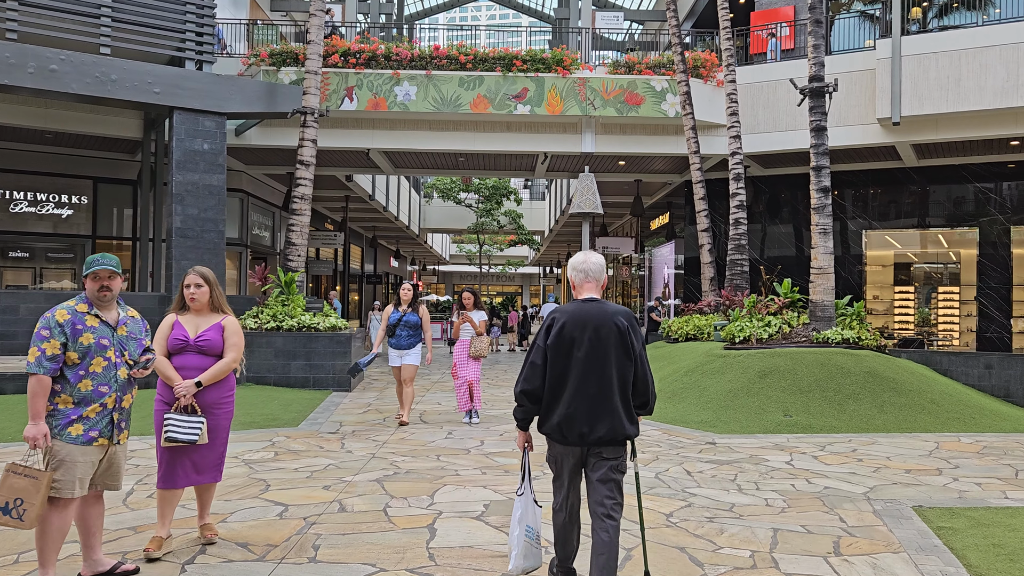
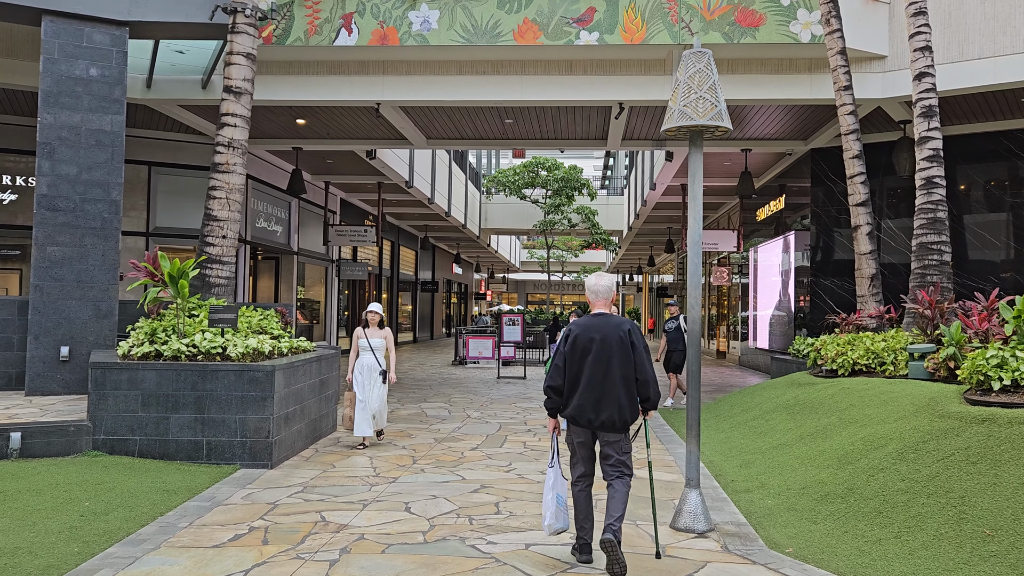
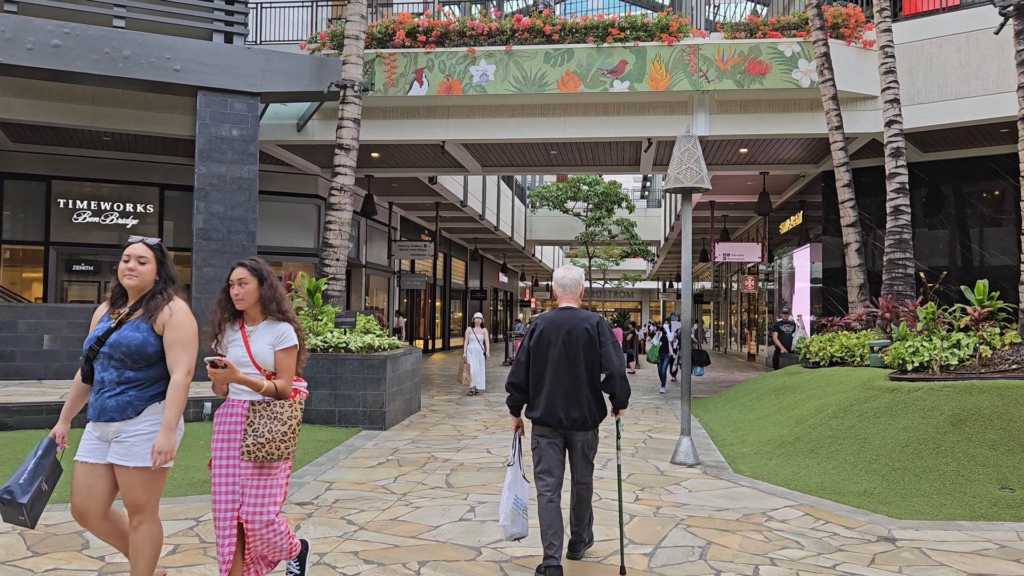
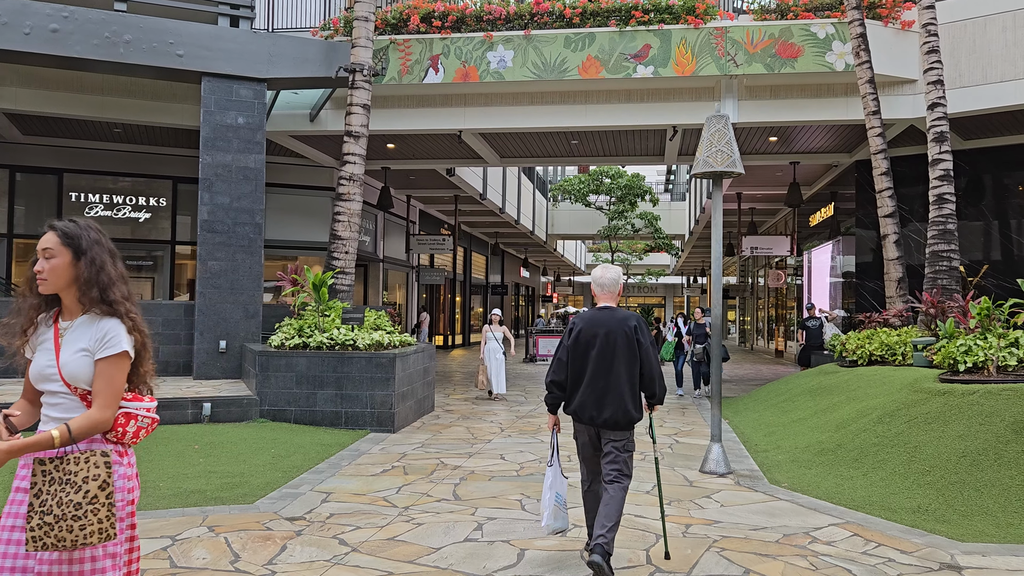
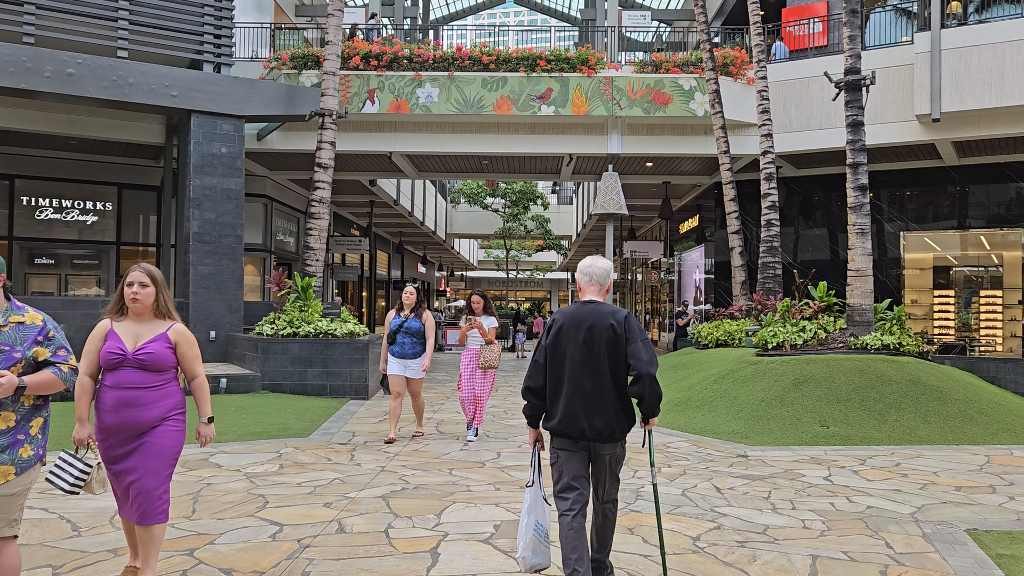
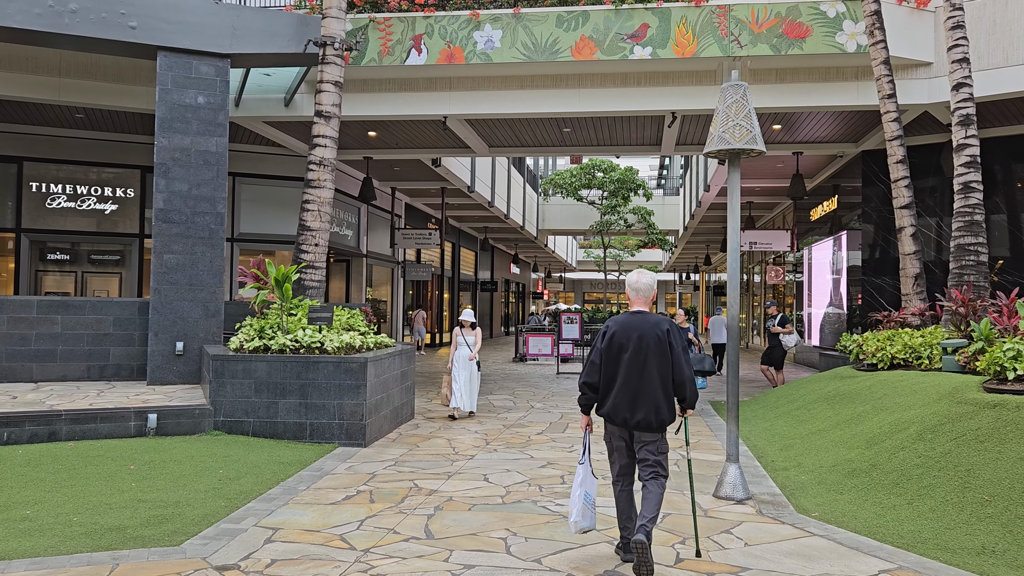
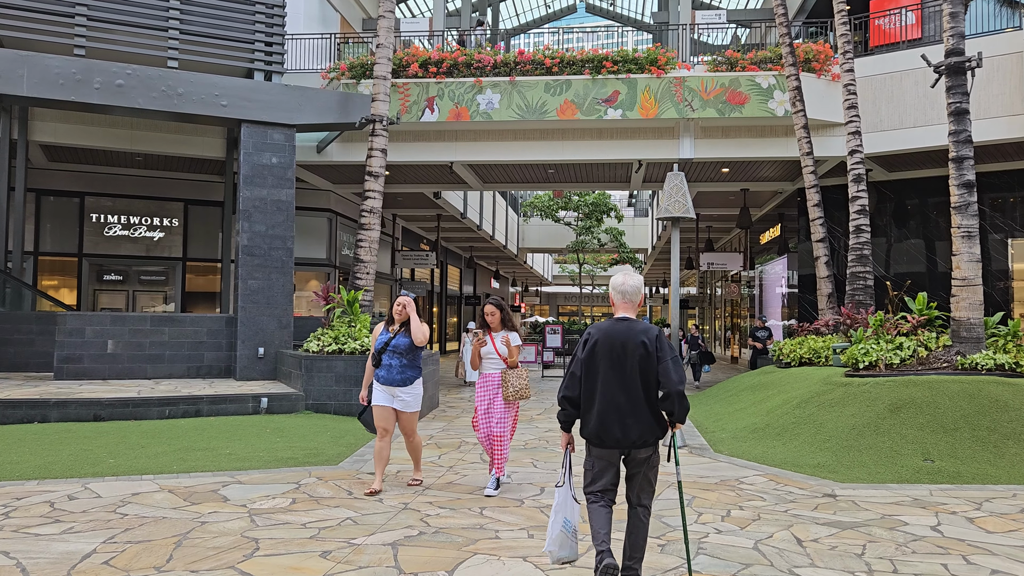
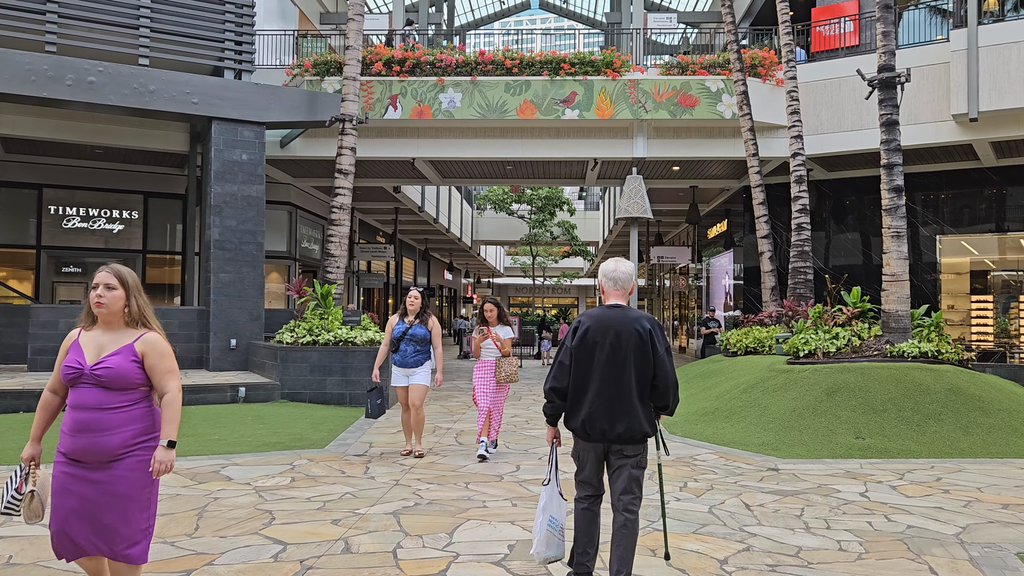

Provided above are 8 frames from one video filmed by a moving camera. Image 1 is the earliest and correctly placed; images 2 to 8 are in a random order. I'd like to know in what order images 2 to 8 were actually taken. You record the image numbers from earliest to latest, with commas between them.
5, 8, 7, 3, 4, 6, 2
